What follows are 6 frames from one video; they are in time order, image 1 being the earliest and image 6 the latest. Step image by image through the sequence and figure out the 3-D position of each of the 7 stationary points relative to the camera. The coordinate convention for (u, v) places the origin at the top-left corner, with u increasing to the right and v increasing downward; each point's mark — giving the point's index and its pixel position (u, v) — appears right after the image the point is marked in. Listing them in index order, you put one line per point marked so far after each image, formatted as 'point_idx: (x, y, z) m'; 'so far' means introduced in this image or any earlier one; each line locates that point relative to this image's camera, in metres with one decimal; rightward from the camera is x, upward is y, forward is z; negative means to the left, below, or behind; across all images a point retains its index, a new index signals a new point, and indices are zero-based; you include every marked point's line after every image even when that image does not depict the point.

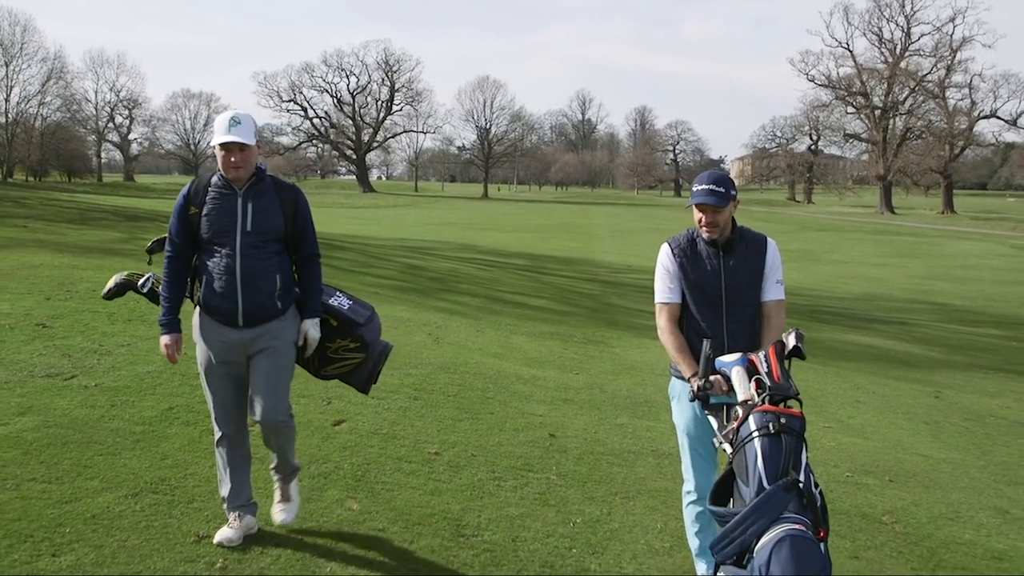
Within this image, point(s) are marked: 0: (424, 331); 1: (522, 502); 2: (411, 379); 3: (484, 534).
0: (-0.6, -0.3, +9.1) m
1: (0.0, -0.7, +4.4) m
2: (-0.6, -0.5, +6.7) m
3: (-0.1, -0.8, +3.9) m
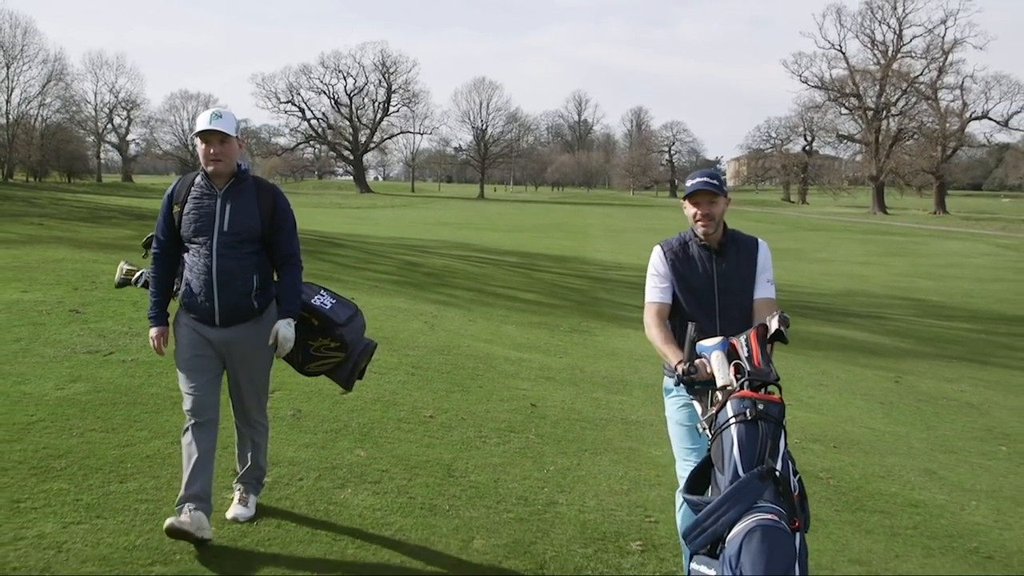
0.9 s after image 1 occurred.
0: (-0.7, -0.2, +9.8) m
1: (0.0, -0.7, +5.2) m
2: (-0.6, -0.4, +7.5) m
3: (-0.2, -0.7, +4.7) m
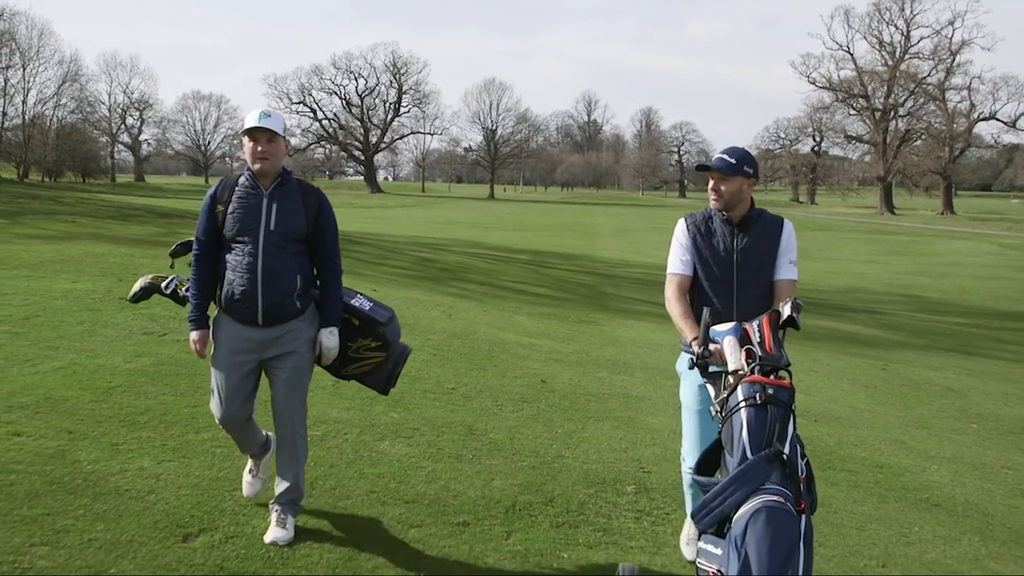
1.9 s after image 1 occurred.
0: (-0.6, -0.2, +10.5) m
1: (0.0, -0.6, +5.9) m
2: (-0.5, -0.4, +8.2) m
3: (-0.1, -0.6, +5.4) m
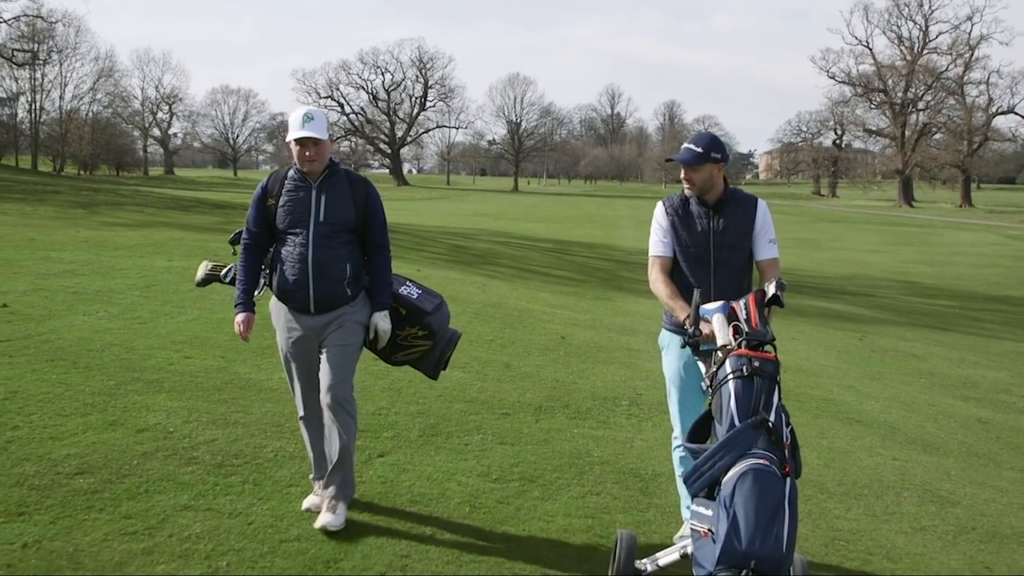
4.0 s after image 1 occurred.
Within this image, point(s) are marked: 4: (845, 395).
0: (-0.4, 0.0, +12.3) m
1: (+0.2, -0.4, +7.6) m
2: (-0.3, -0.2, +9.9) m
3: (+0.1, -0.5, +7.2) m
4: (+2.2, -0.7, +8.2) m
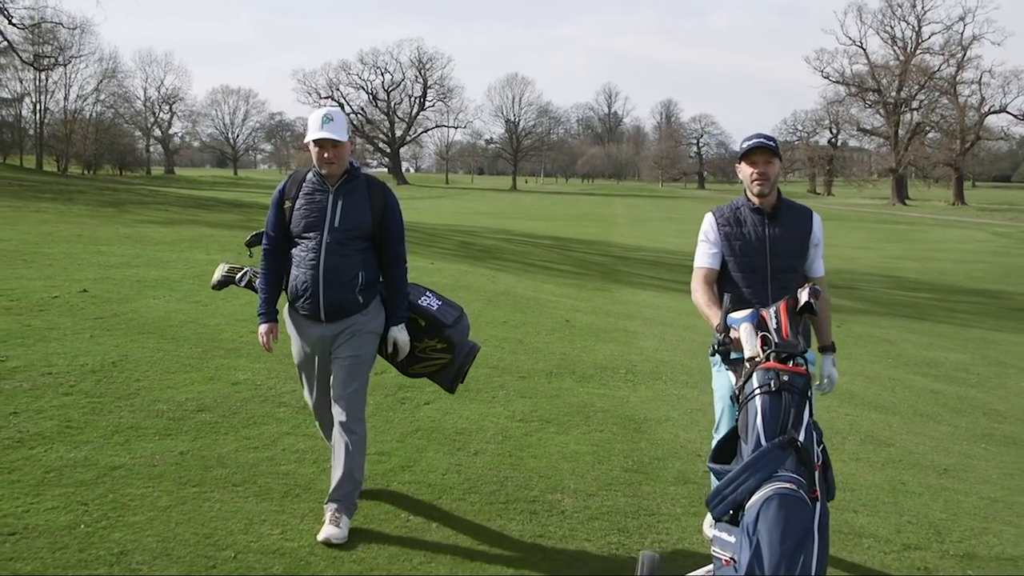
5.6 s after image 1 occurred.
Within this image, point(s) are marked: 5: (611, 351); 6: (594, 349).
0: (-0.3, +0.1, +13.4) m
1: (+0.3, -0.3, +8.7) m
2: (-0.3, -0.1, +11.1) m
3: (+0.1, -0.4, +8.3) m
4: (+2.3, -0.6, +9.4) m
5: (+0.7, -0.4, +8.4) m
6: (+0.6, -0.4, +8.3) m
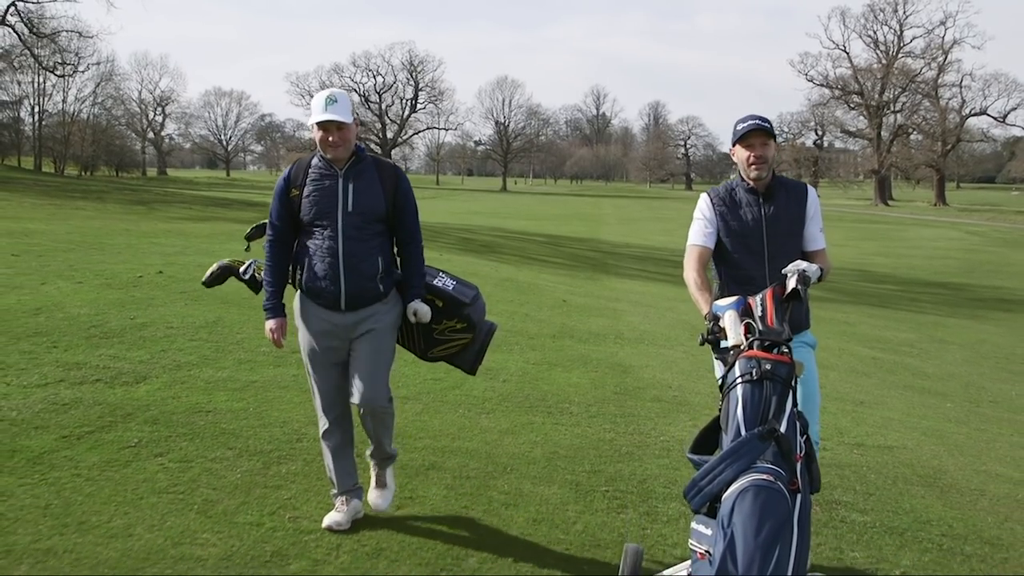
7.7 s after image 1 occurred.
0: (-0.3, +0.3, +15.0) m
1: (+0.3, -0.2, +10.4) m
2: (-0.2, +0.1, +12.7) m
3: (+0.2, -0.2, +9.9) m
4: (+2.4, -0.5, +11.0) m
5: (+0.8, -0.3, +10.0) m
6: (+0.6, -0.3, +10.0) m
